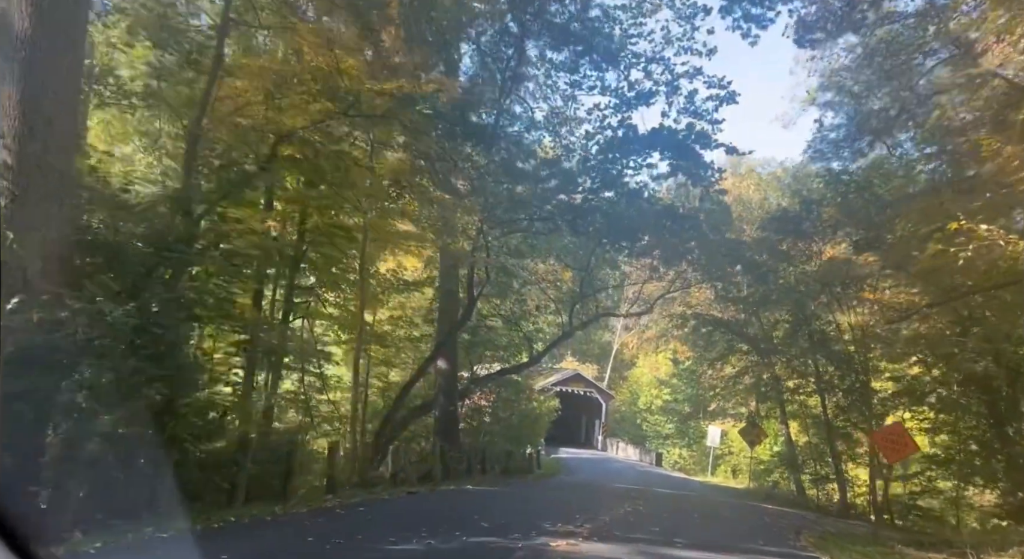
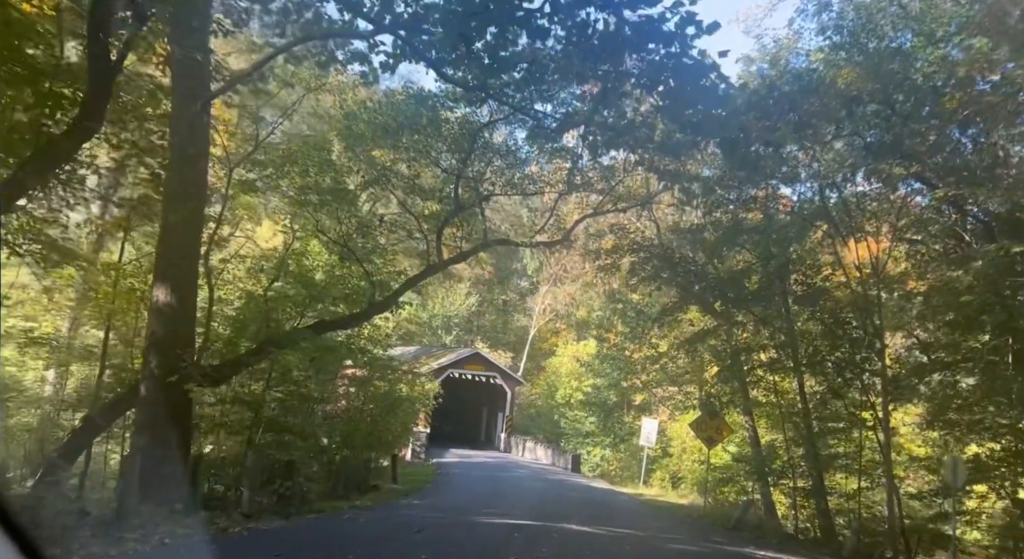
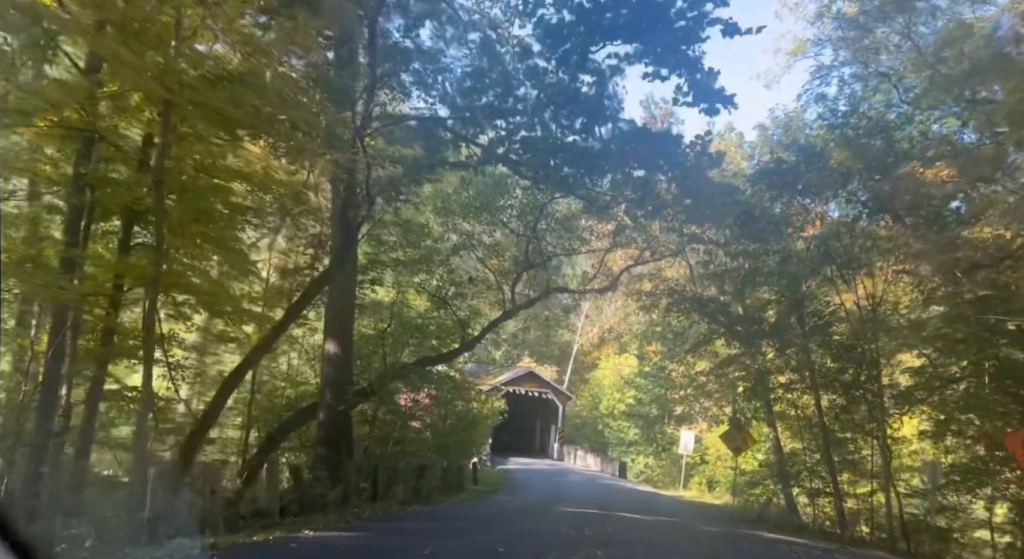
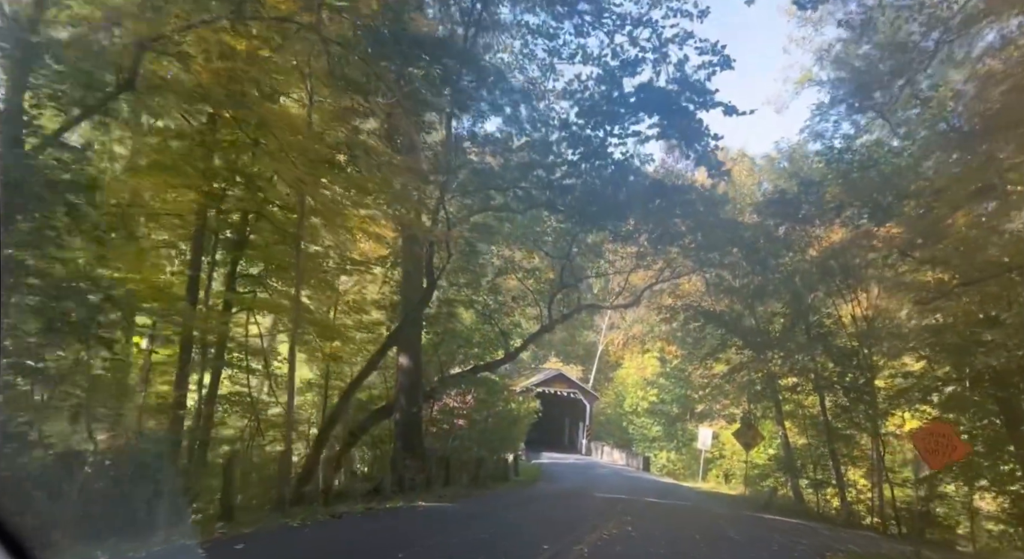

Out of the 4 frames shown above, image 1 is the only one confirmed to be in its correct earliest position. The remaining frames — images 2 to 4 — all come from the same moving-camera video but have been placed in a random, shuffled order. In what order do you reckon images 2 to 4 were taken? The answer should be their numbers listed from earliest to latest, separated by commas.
4, 3, 2
